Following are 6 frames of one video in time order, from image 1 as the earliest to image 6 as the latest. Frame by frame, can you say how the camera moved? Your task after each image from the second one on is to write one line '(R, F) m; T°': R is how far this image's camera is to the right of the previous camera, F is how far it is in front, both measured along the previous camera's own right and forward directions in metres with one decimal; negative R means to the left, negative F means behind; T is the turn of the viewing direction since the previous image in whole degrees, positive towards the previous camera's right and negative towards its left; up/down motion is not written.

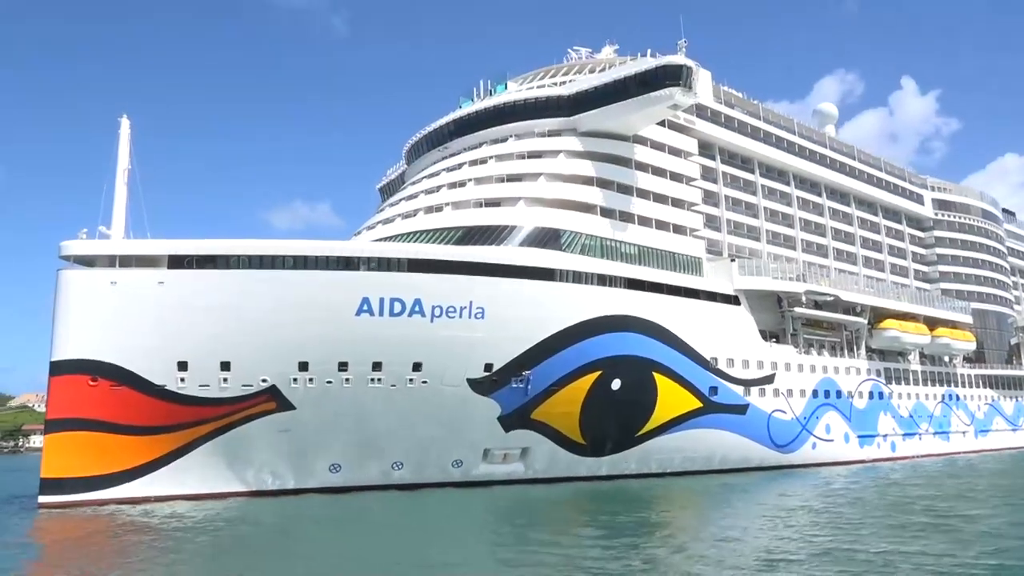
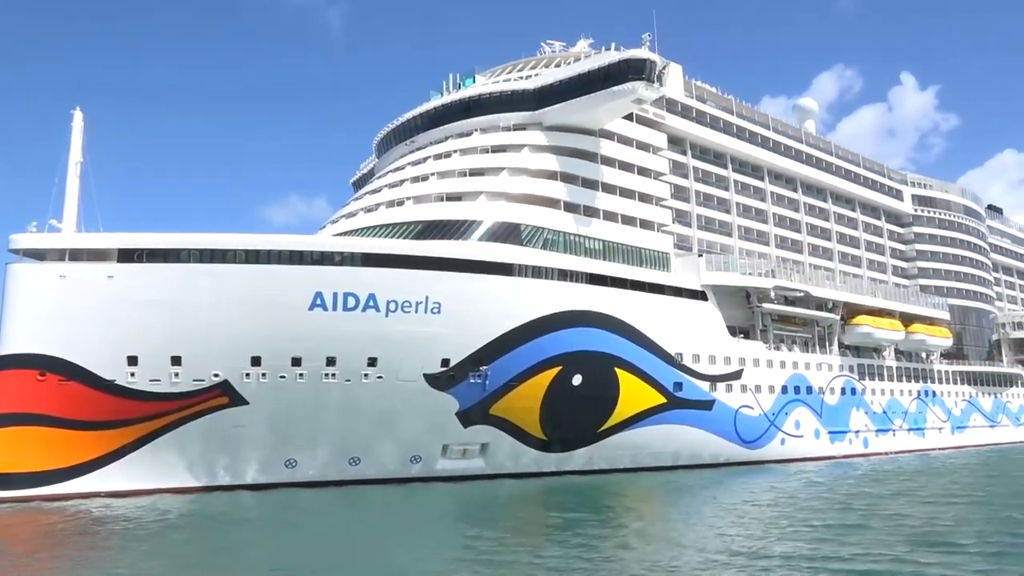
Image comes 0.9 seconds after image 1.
(+1.0, +0.1) m; 0°
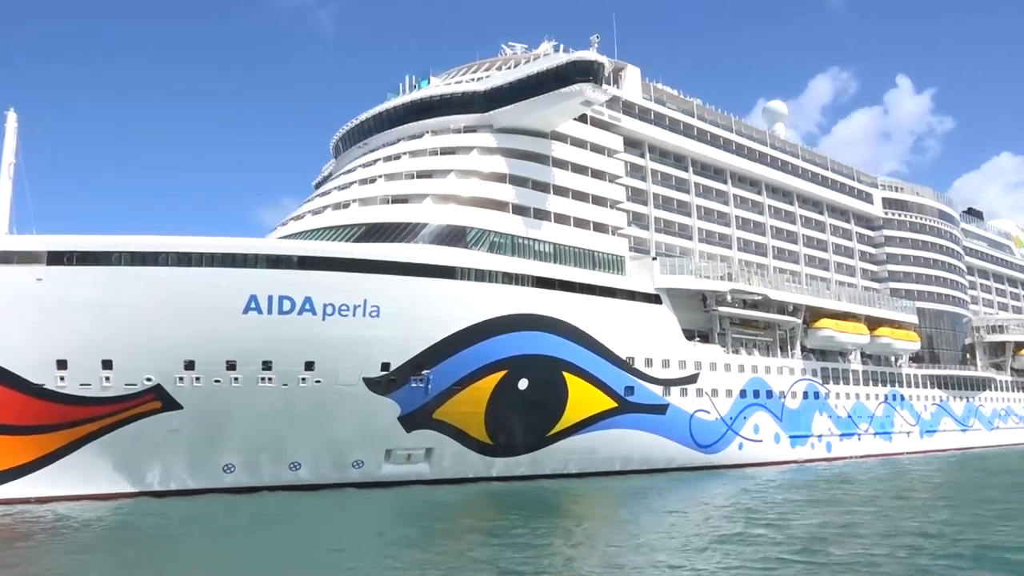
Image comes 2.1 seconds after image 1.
(+1.3, +0.2) m; 0°
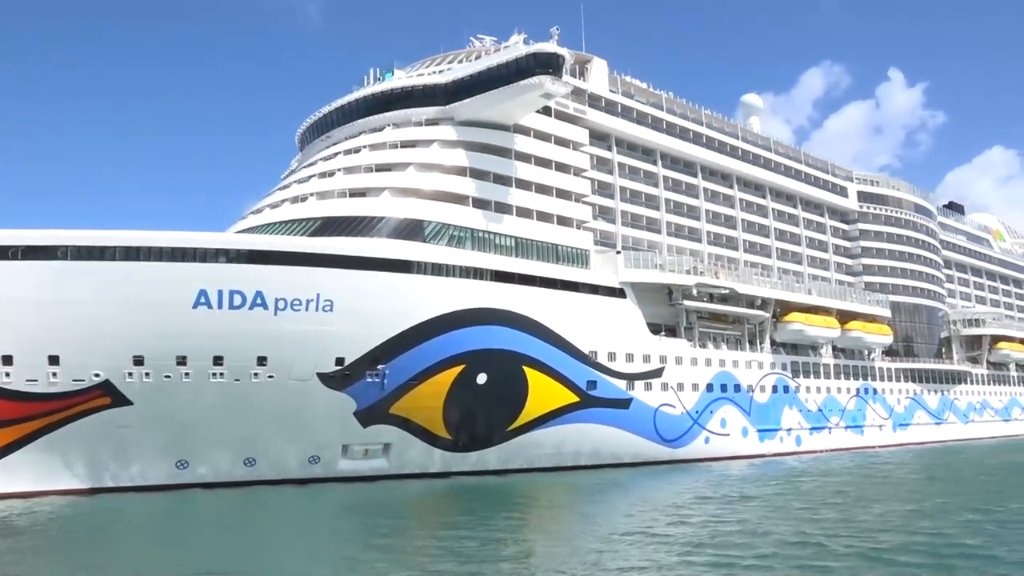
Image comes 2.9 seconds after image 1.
(+0.9, +0.1) m; 0°
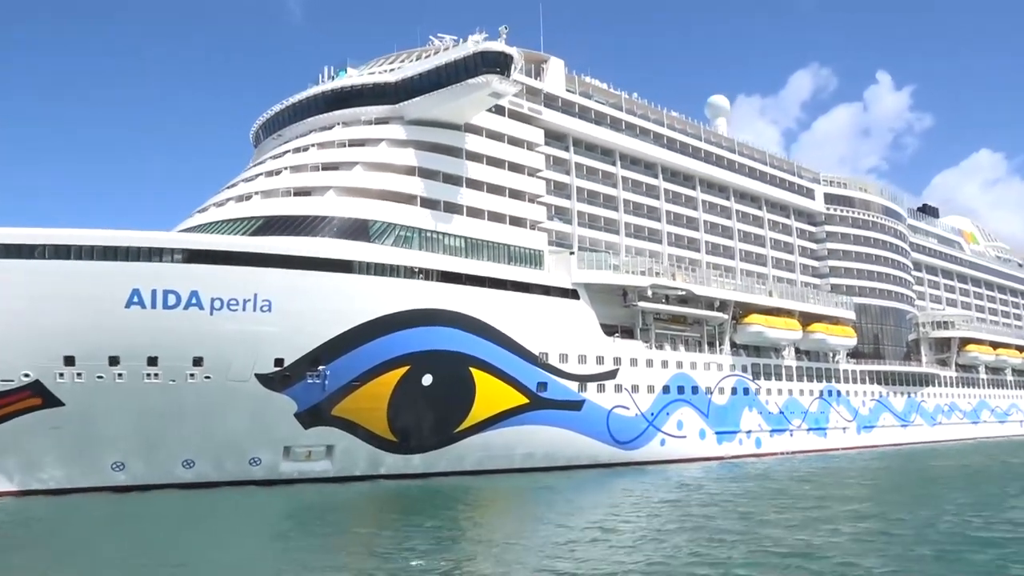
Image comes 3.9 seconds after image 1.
(+1.1, +0.1) m; +1°
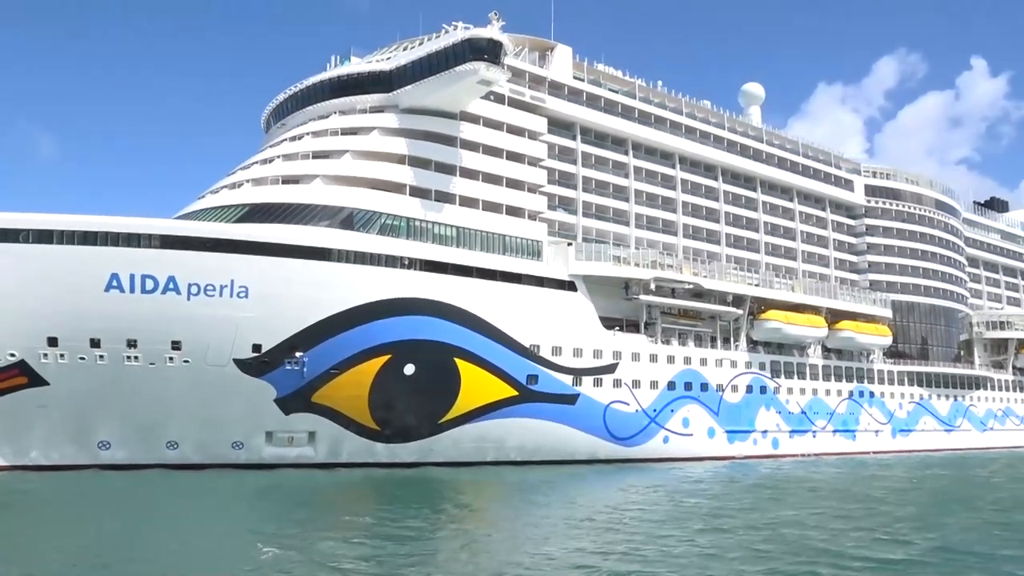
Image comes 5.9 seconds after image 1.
(+2.0, +0.5) m; -5°
